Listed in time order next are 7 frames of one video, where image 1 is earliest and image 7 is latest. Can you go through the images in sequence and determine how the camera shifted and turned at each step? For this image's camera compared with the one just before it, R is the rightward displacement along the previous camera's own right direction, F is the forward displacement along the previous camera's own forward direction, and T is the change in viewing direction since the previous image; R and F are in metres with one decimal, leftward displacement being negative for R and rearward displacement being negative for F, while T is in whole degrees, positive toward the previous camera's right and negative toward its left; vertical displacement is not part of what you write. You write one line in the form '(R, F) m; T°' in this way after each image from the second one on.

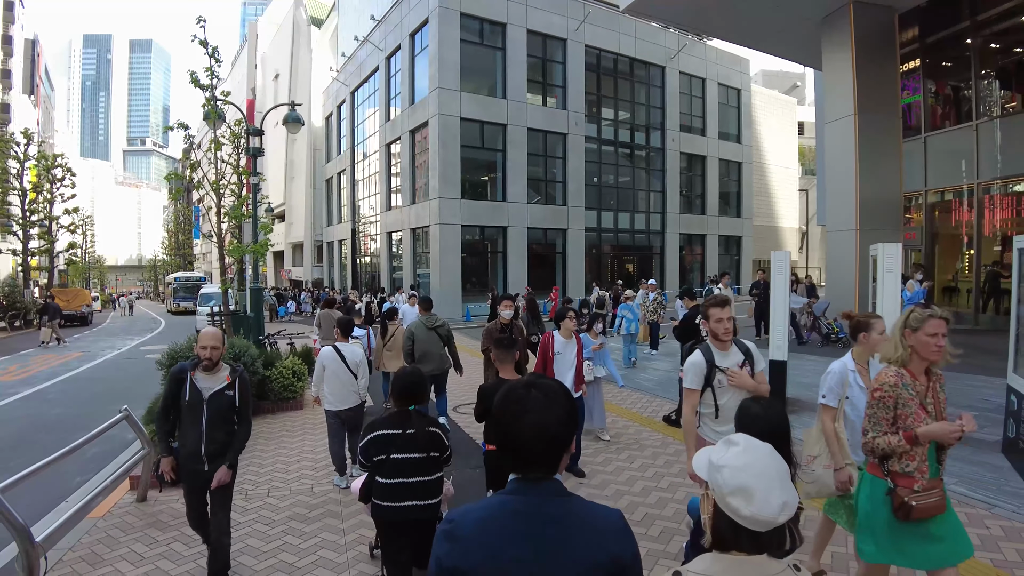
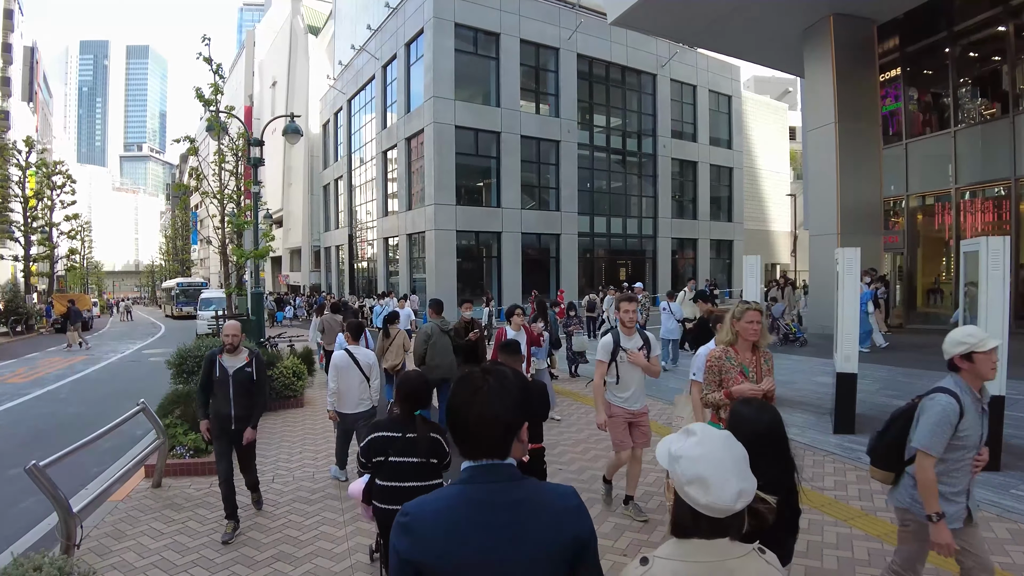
(+0.1, -0.4) m; 0°
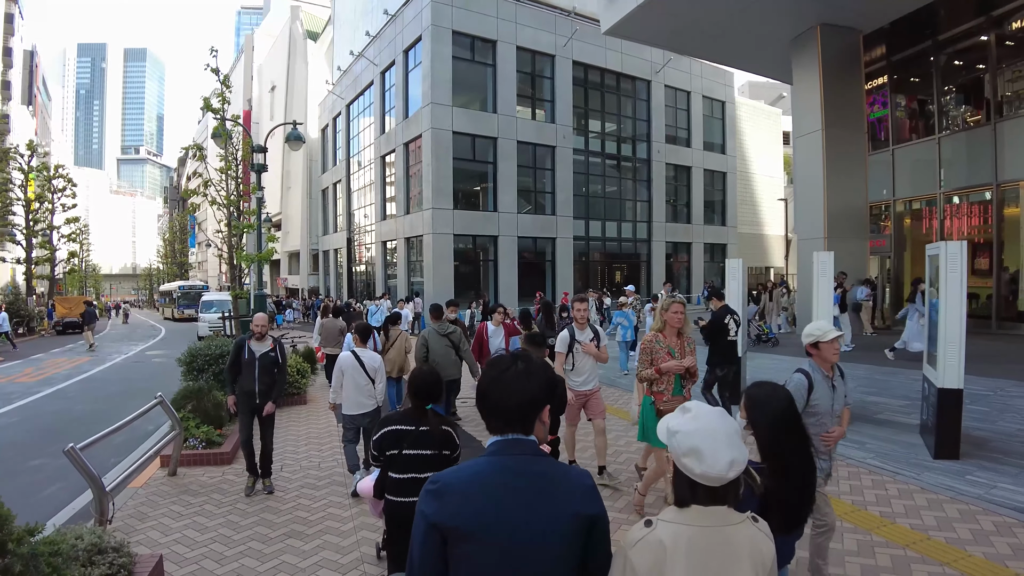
(0.0, -0.3) m; 0°
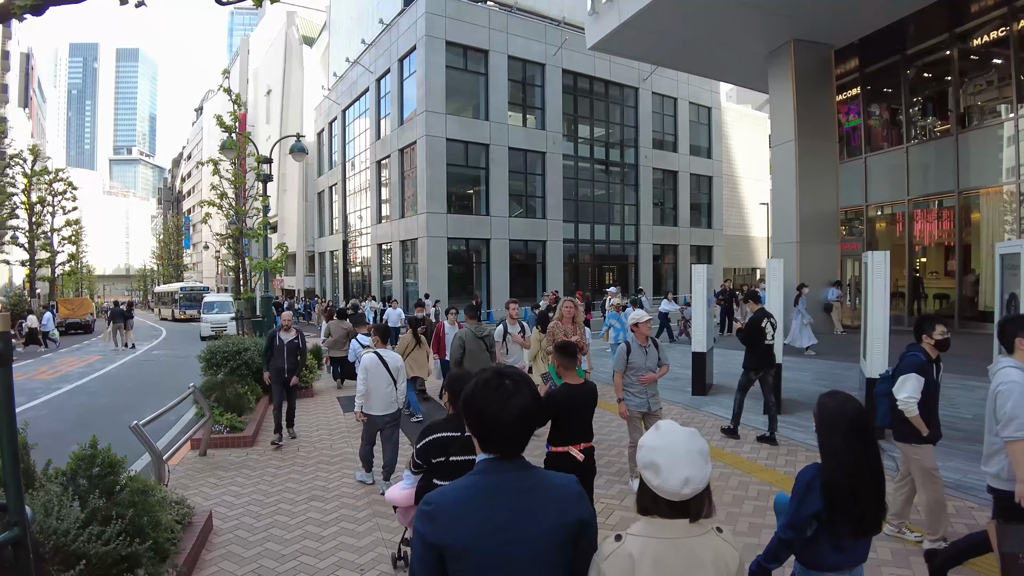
(+0.1, -0.7) m; +1°
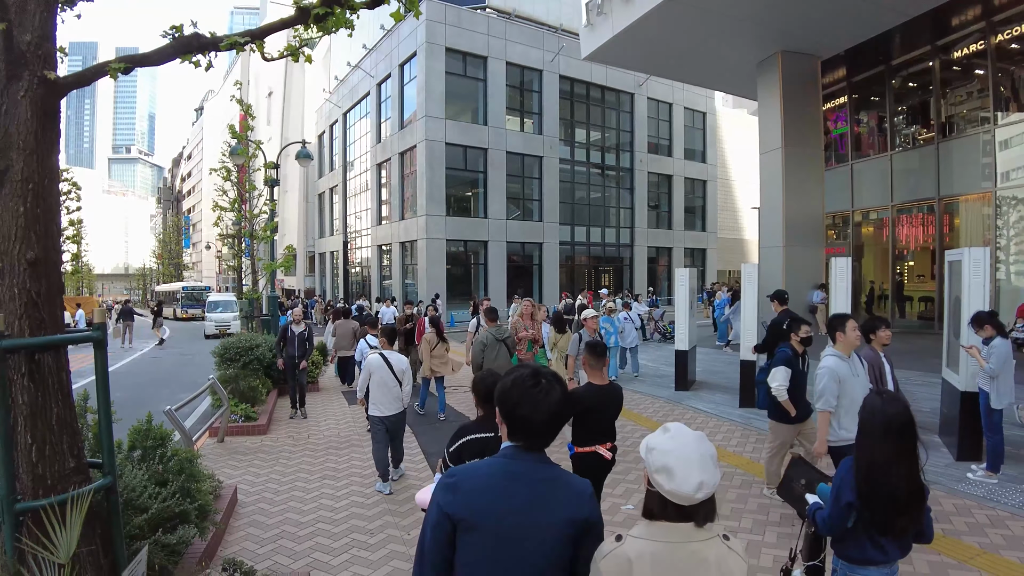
(+0.1, -0.5) m; 0°
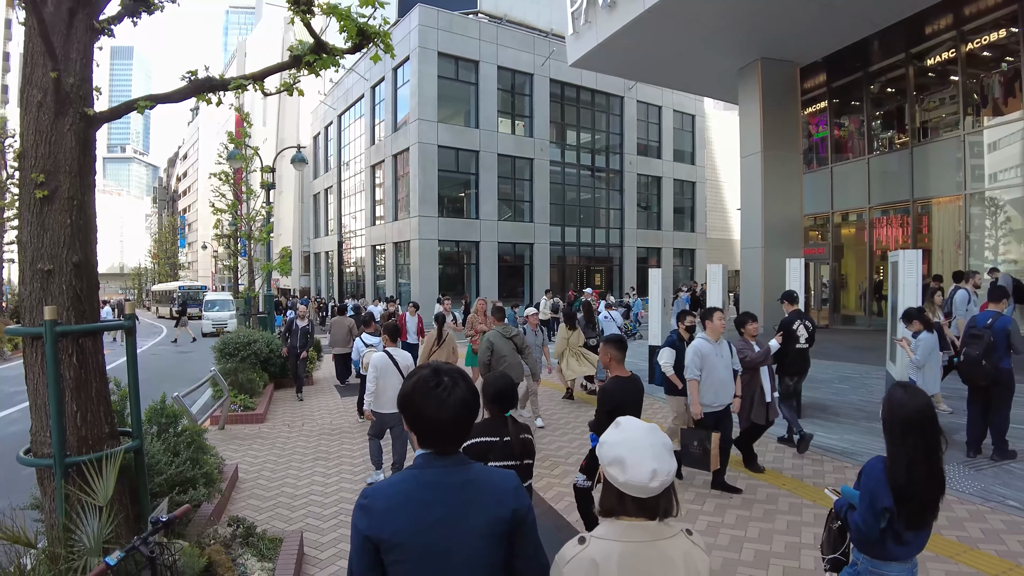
(+0.2, -0.5) m; 0°
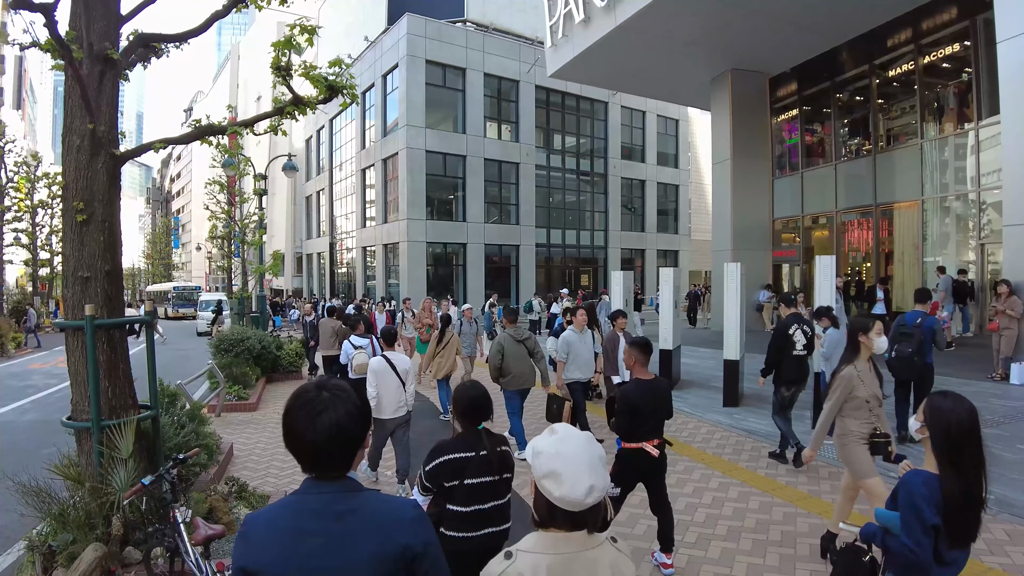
(+0.4, -0.7) m; +1°
